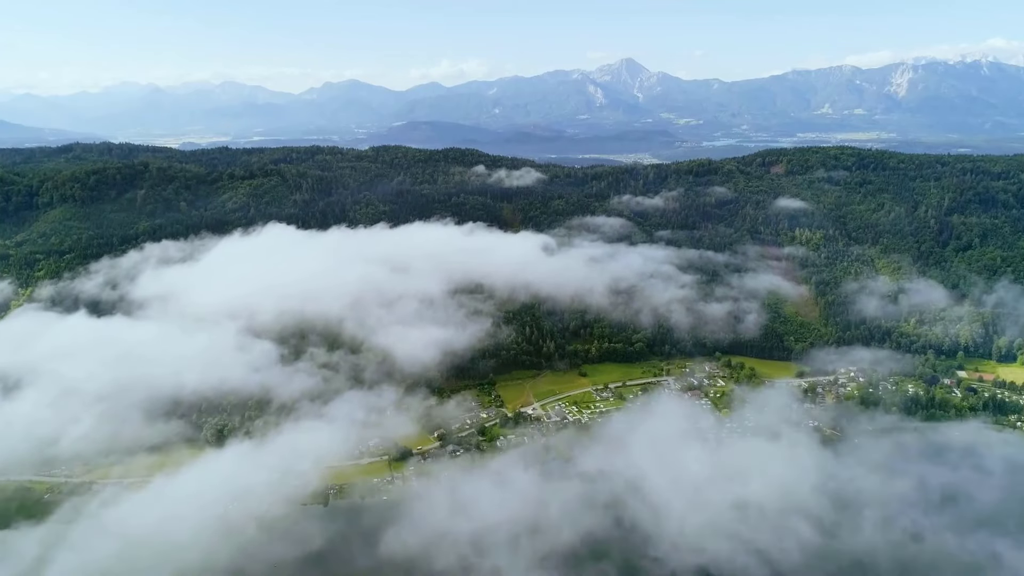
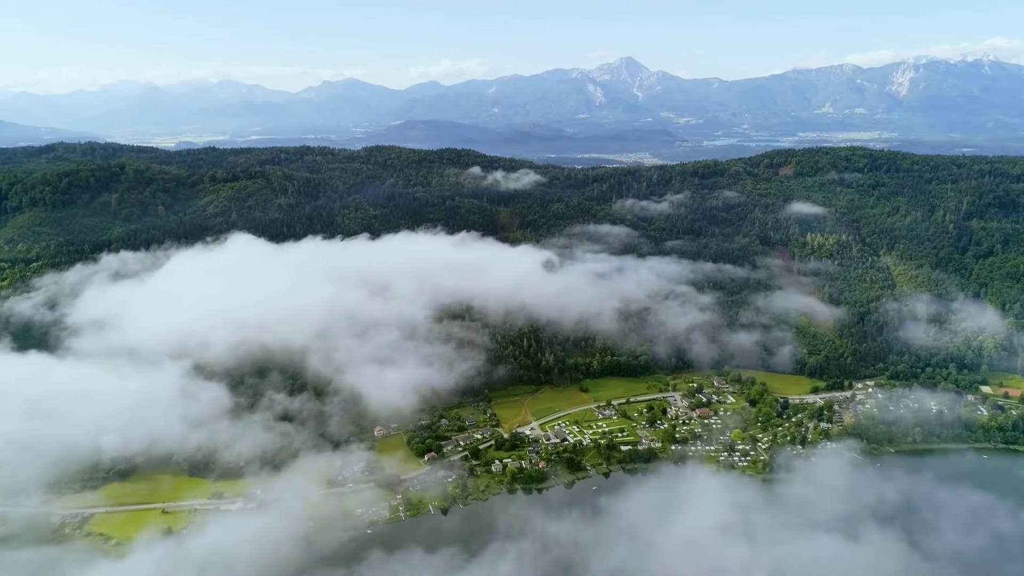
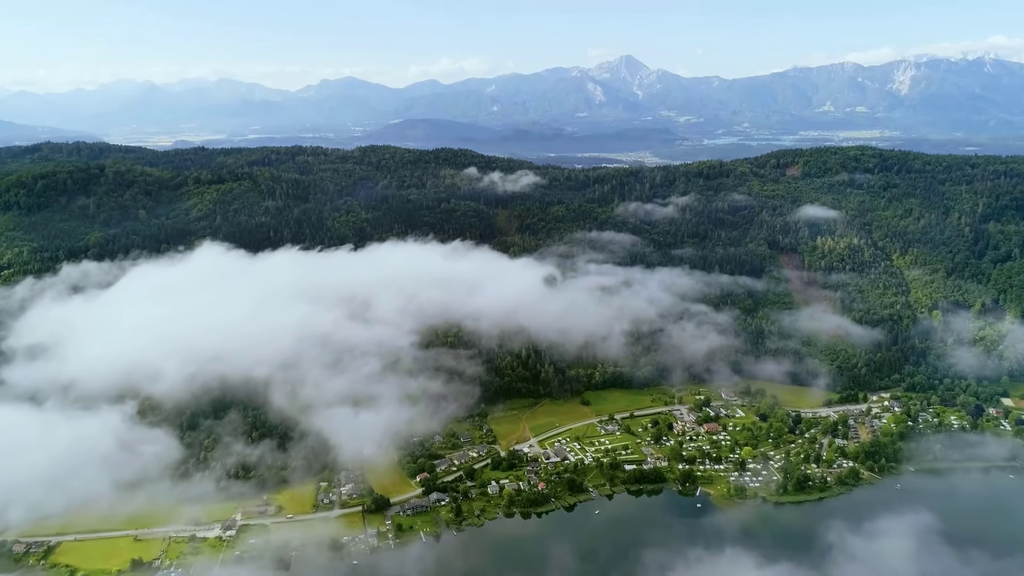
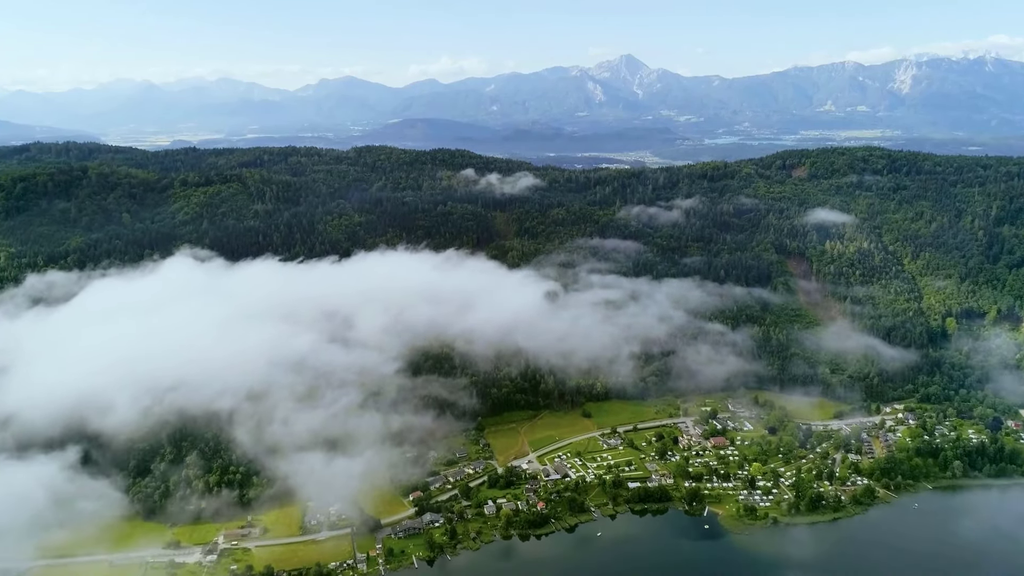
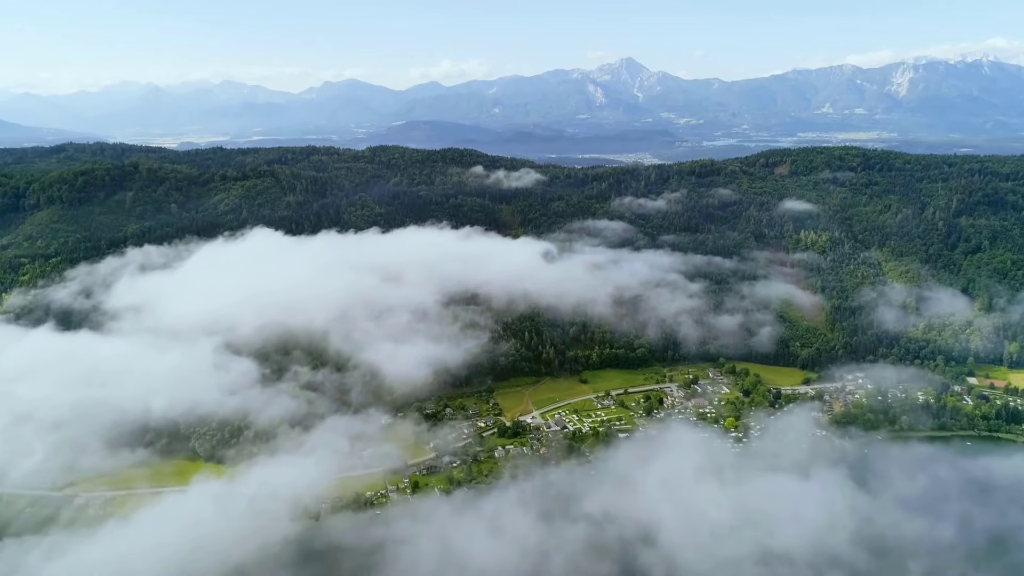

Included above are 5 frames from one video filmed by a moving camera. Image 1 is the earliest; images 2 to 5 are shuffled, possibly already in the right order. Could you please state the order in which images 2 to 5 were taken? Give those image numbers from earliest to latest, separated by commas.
5, 2, 3, 4
